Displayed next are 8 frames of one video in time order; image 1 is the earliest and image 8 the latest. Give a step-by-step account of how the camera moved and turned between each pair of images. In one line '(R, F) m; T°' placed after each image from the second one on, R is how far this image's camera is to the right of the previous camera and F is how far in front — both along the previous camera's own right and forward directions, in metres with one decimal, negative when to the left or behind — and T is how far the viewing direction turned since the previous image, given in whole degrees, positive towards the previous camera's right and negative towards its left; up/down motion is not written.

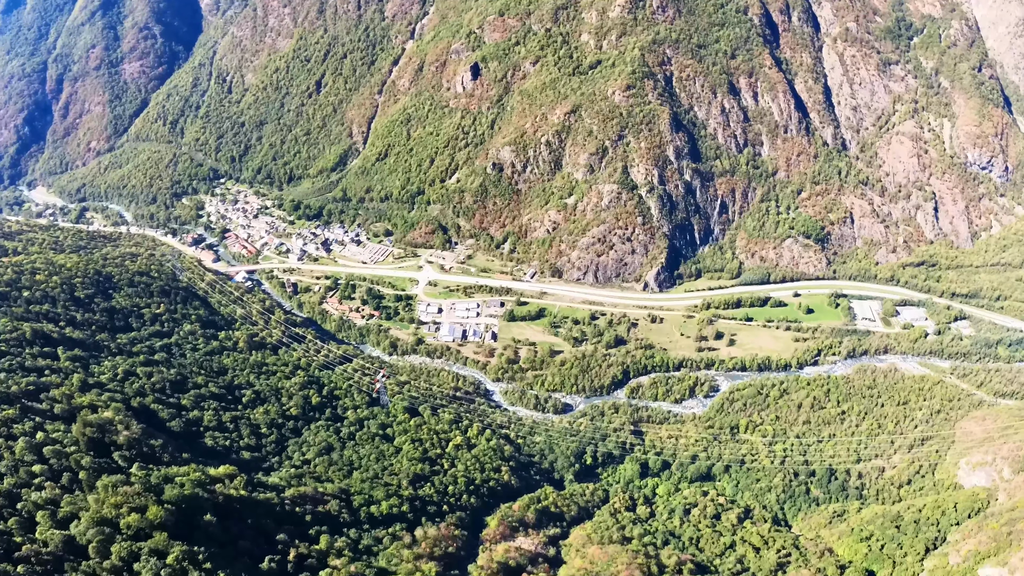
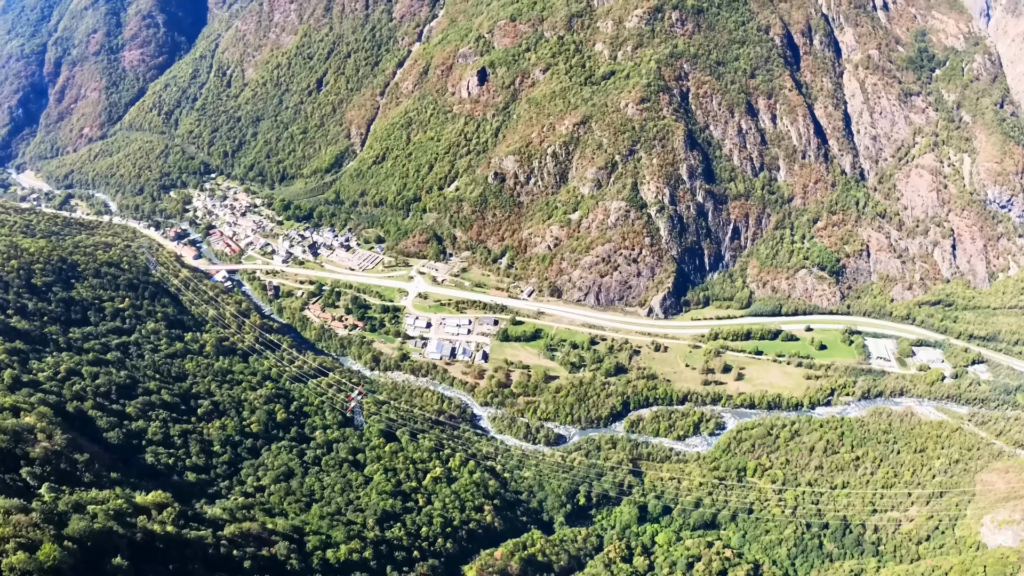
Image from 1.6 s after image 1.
(+0.4, +7.1) m; 0°
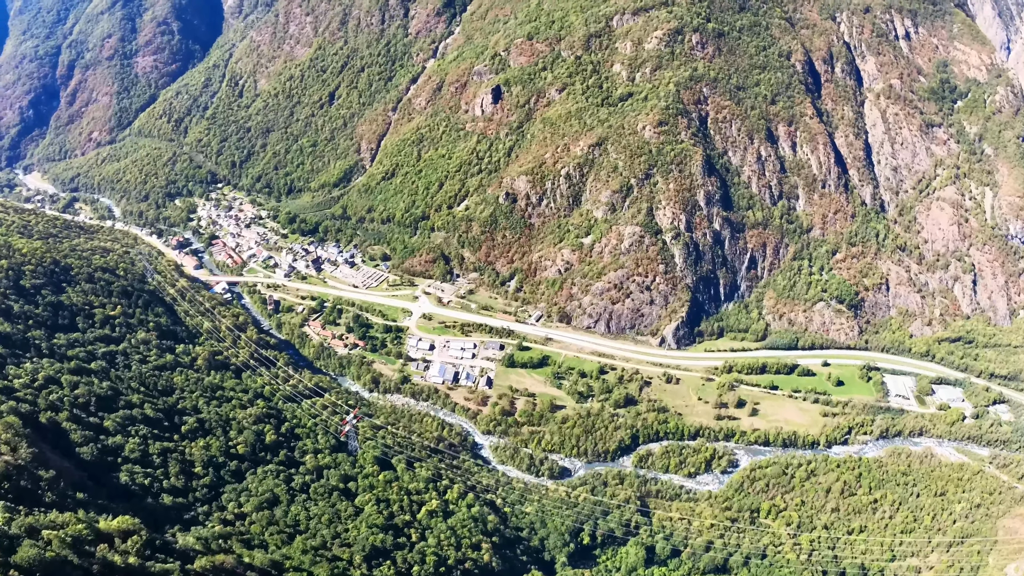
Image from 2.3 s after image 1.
(0.0, +3.3) m; -1°
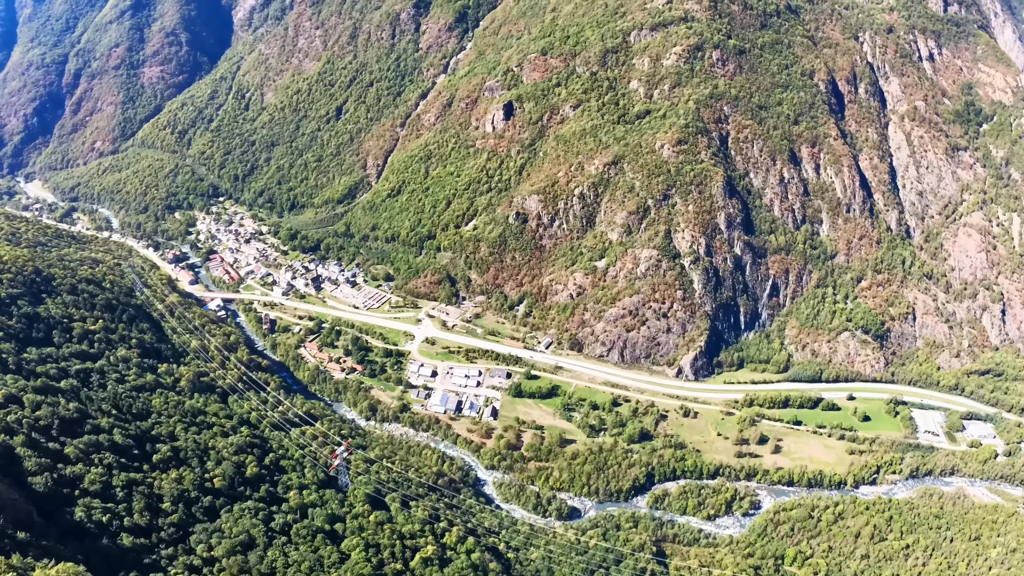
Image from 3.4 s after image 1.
(+0.1, +5.2) m; -1°
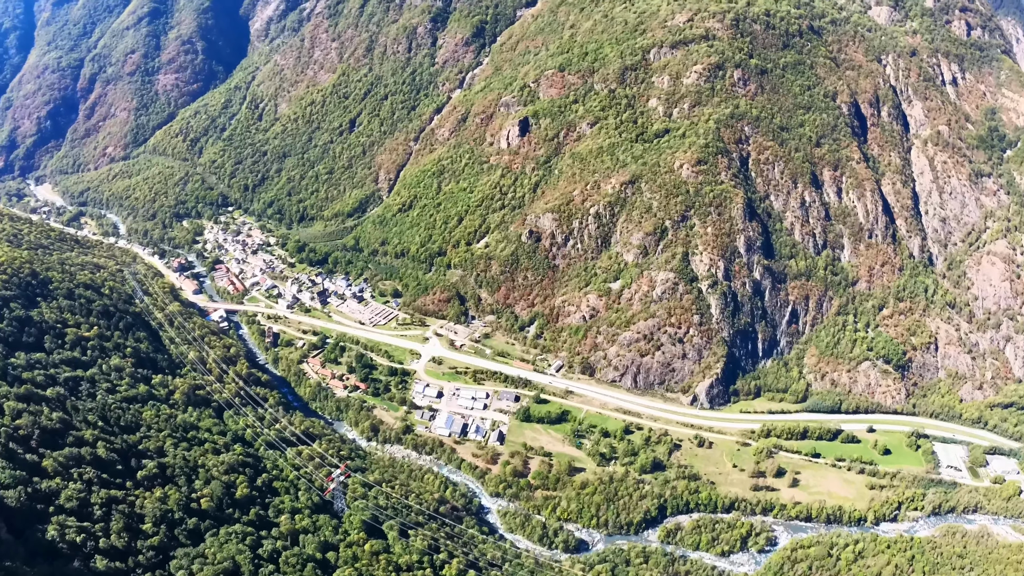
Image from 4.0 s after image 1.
(-0.1, +2.6) m; -1°
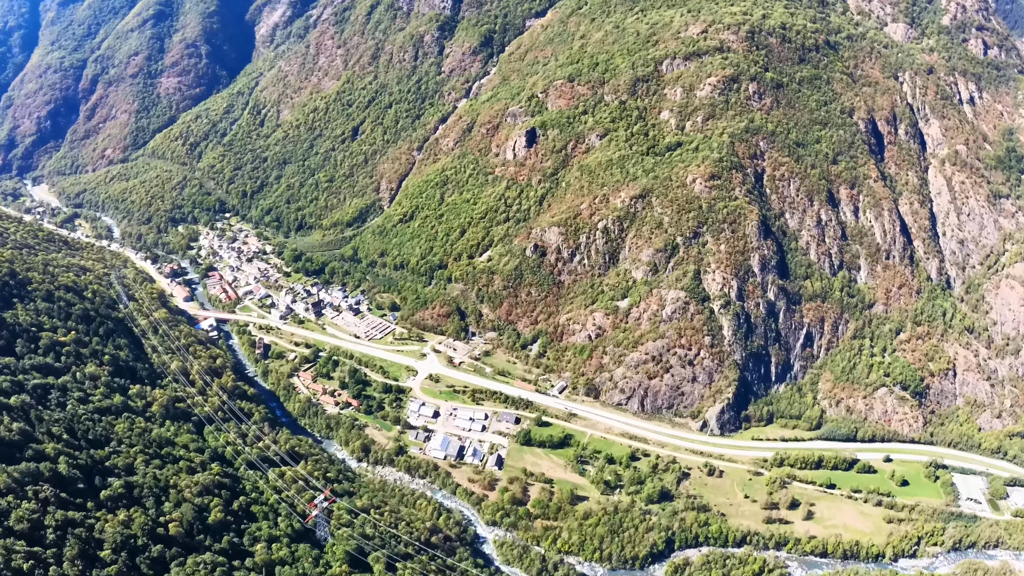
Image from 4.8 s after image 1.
(+0.2, +4.0) m; 0°
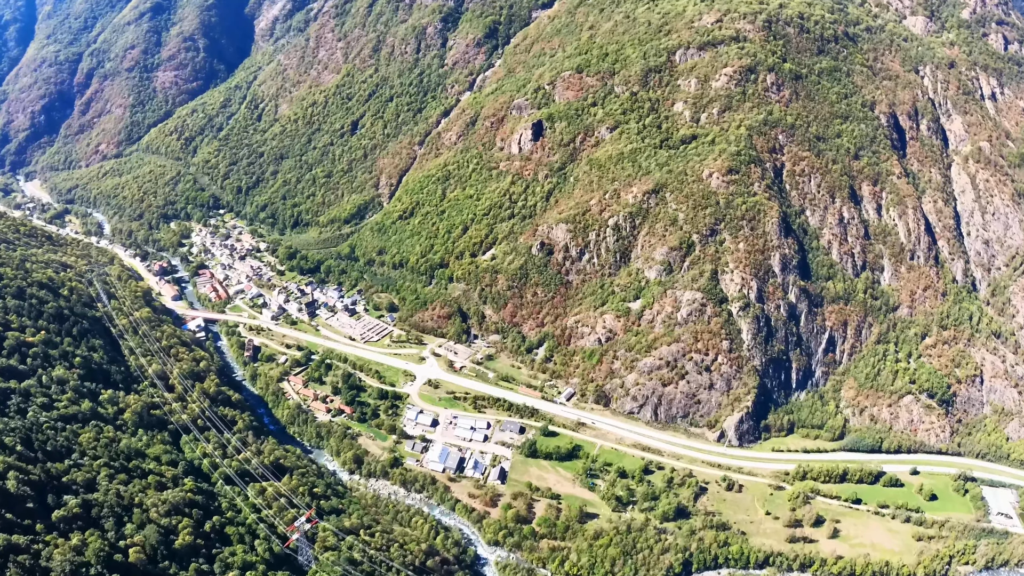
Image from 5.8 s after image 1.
(0.0, +5.5) m; 0°
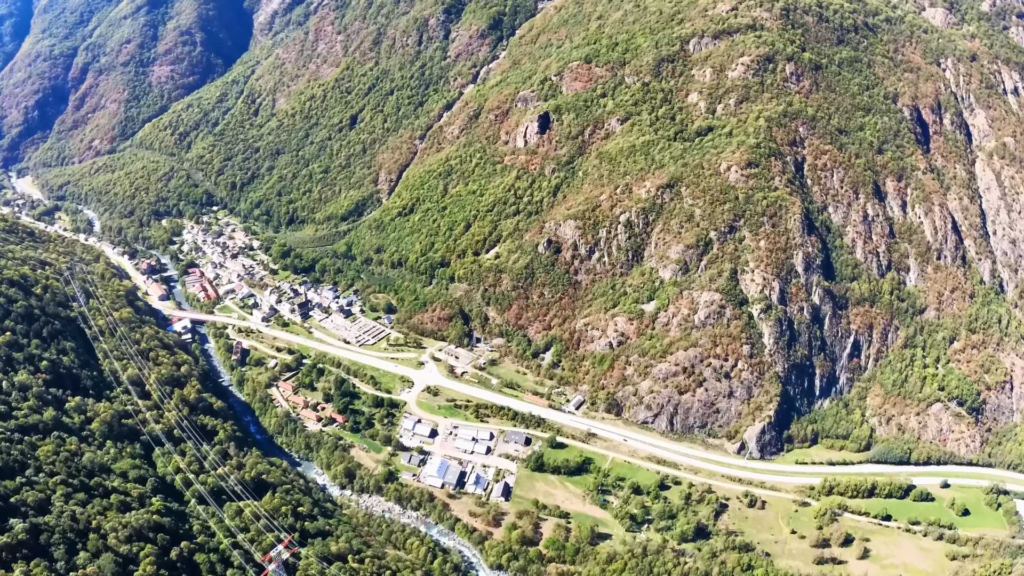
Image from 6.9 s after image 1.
(-0.1, +5.5) m; 0°
